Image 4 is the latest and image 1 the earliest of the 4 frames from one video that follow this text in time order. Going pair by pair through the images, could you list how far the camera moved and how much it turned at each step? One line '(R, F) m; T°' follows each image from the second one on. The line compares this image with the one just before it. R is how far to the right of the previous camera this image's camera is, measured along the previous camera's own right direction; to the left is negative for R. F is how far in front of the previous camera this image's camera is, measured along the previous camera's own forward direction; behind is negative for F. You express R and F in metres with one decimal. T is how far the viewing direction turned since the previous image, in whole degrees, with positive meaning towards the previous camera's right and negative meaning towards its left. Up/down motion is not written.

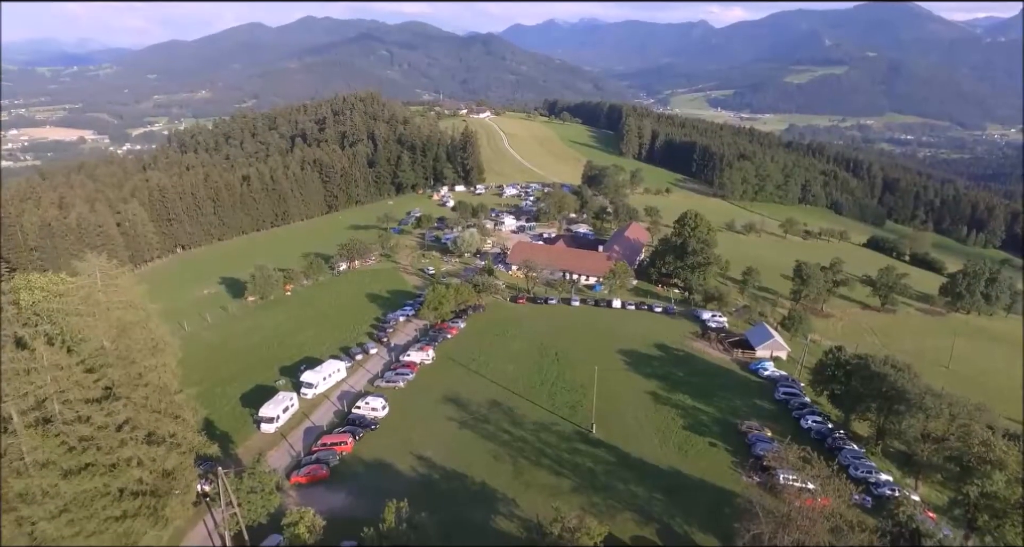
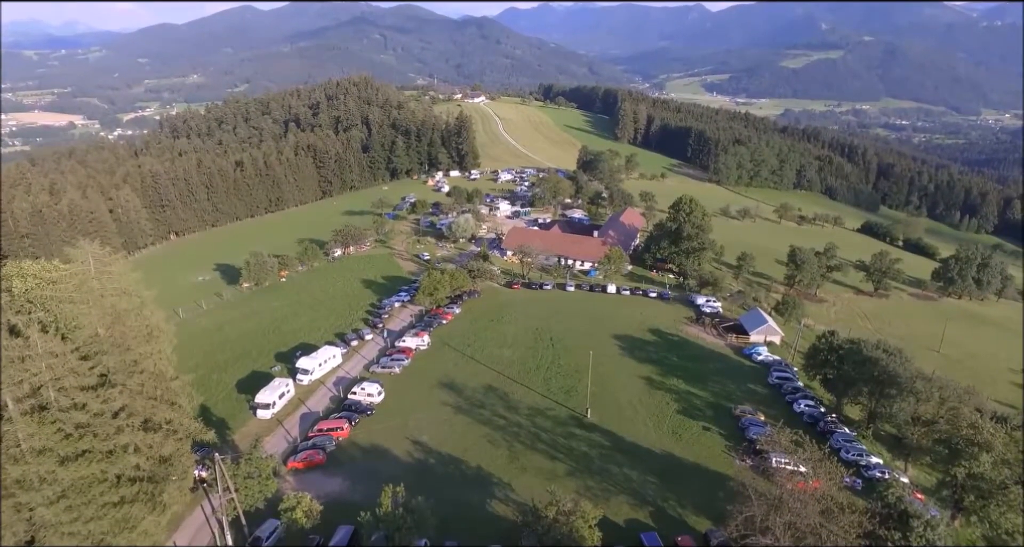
(0.0, 0.0) m; 0°
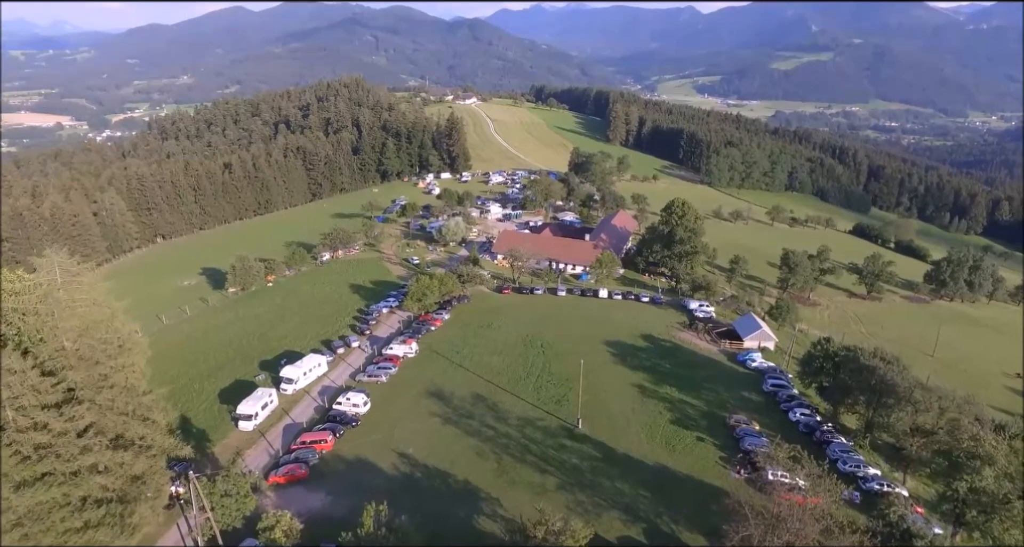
(+0.2, +0.7) m; +1°
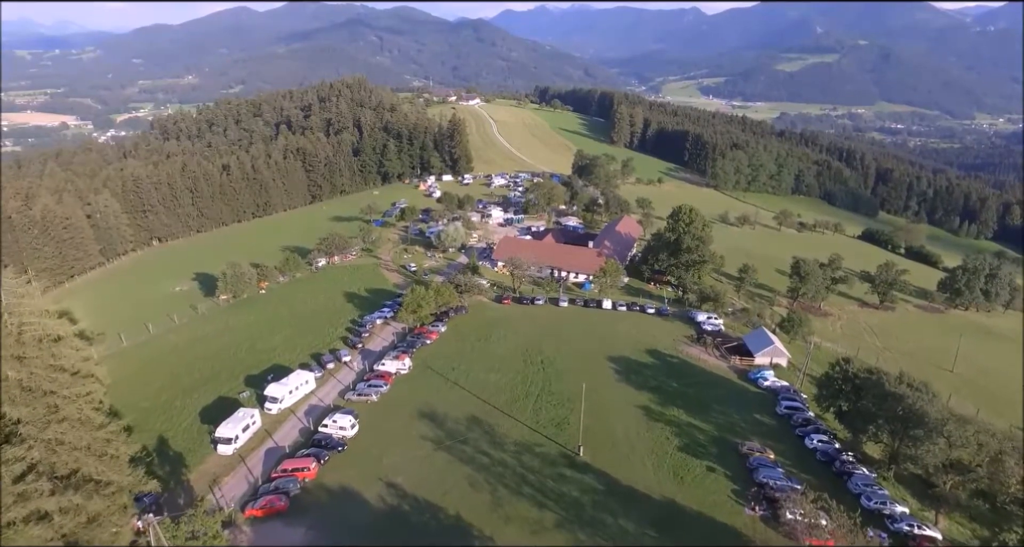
(+0.3, +1.8) m; 0°
